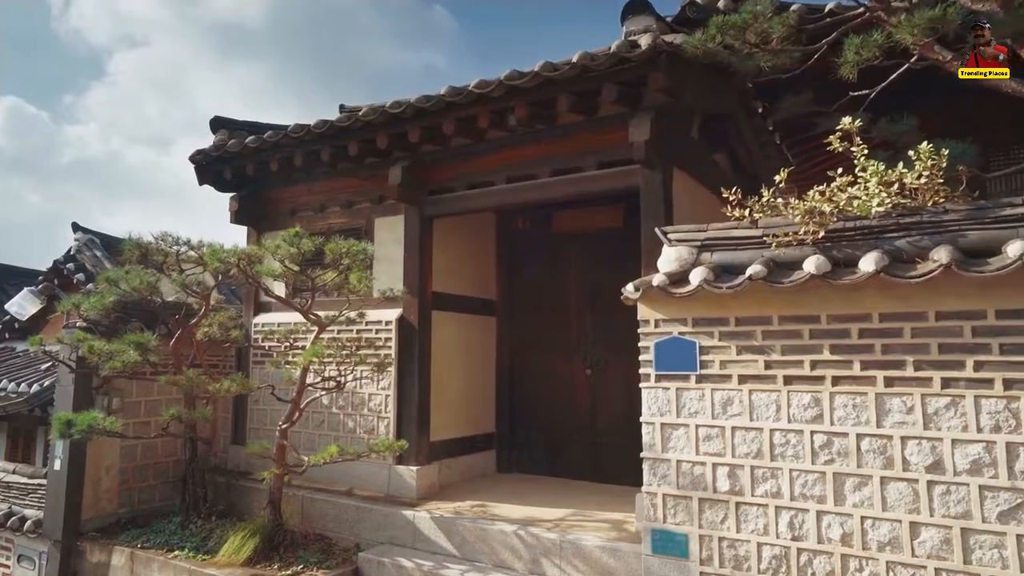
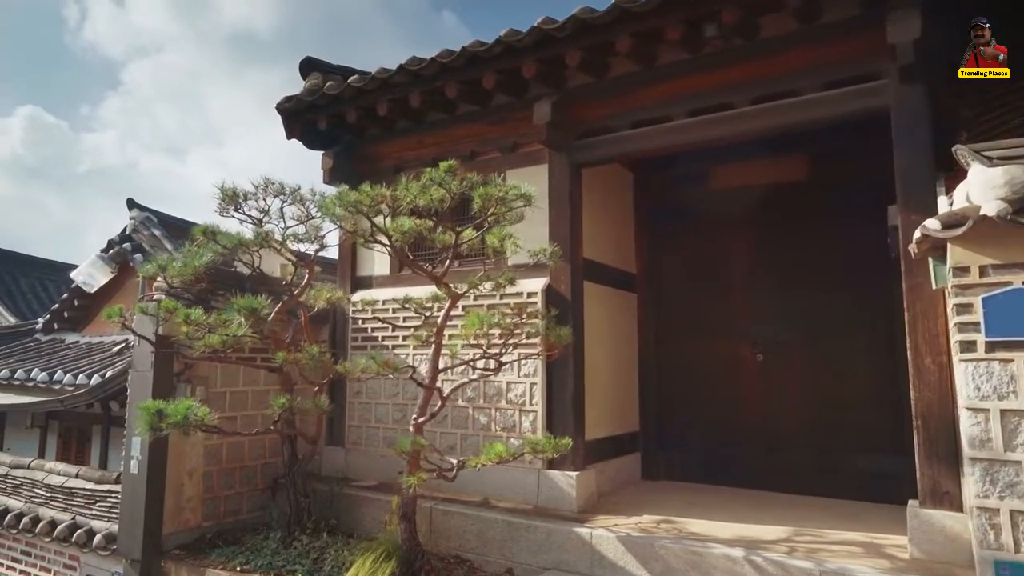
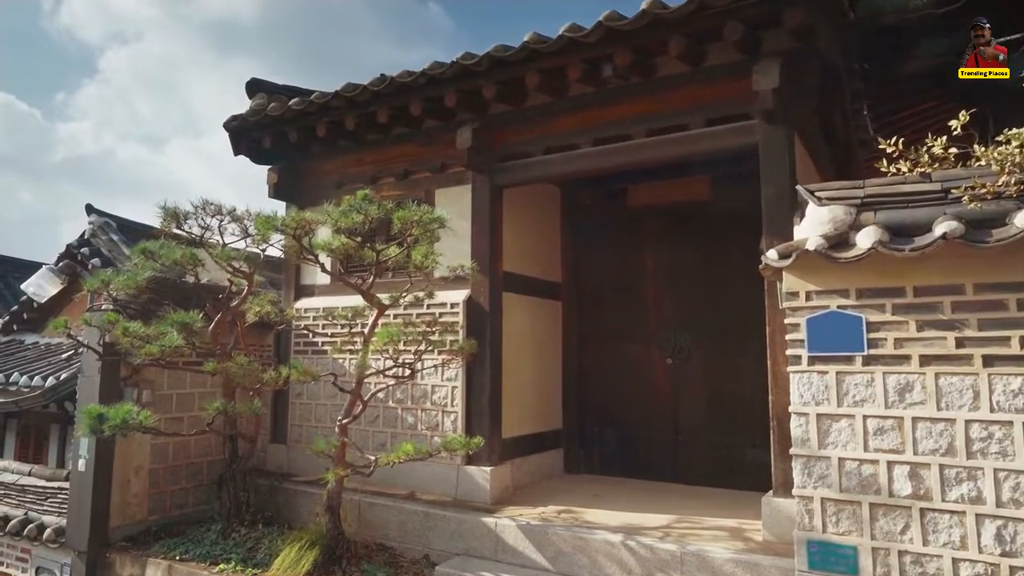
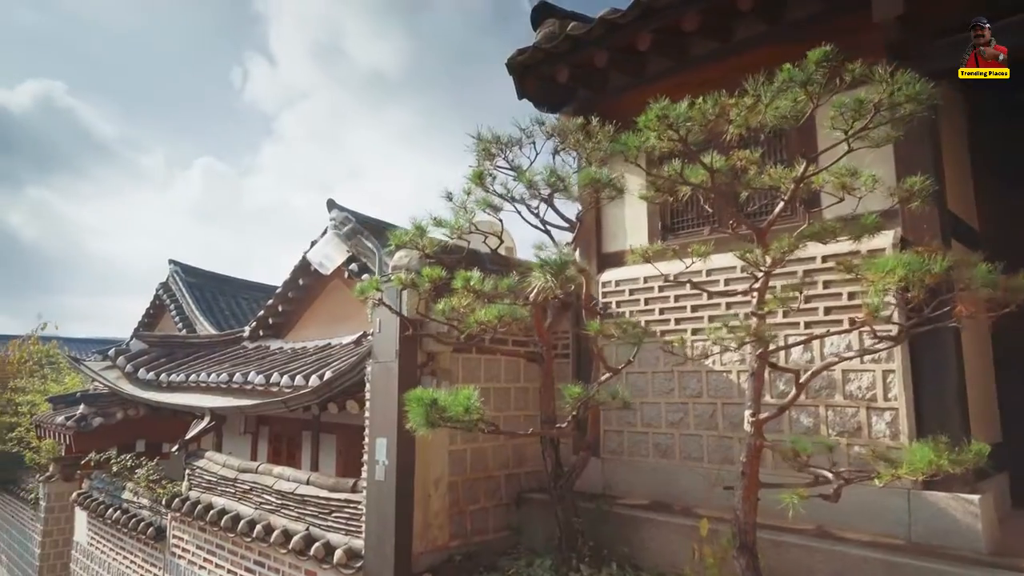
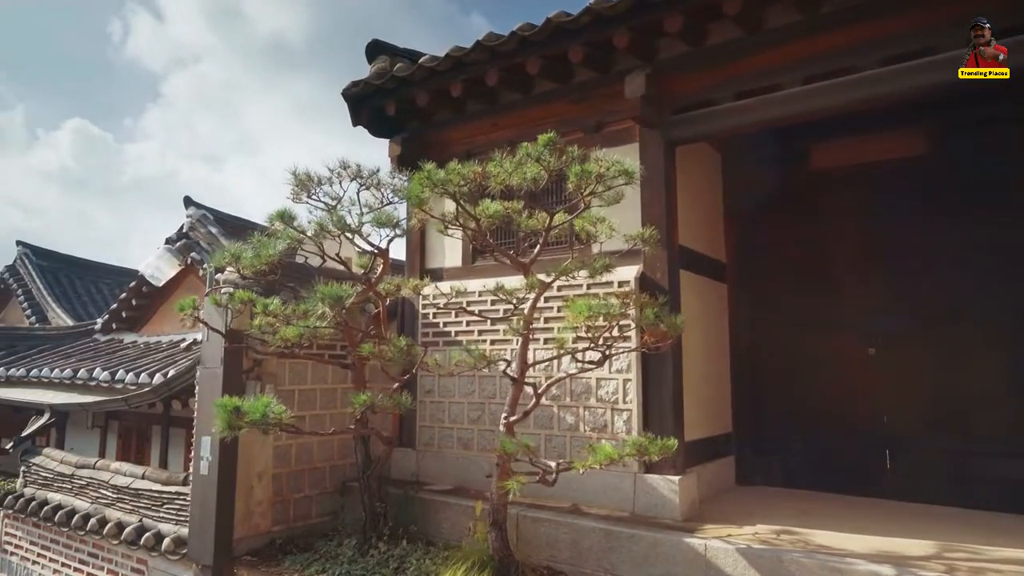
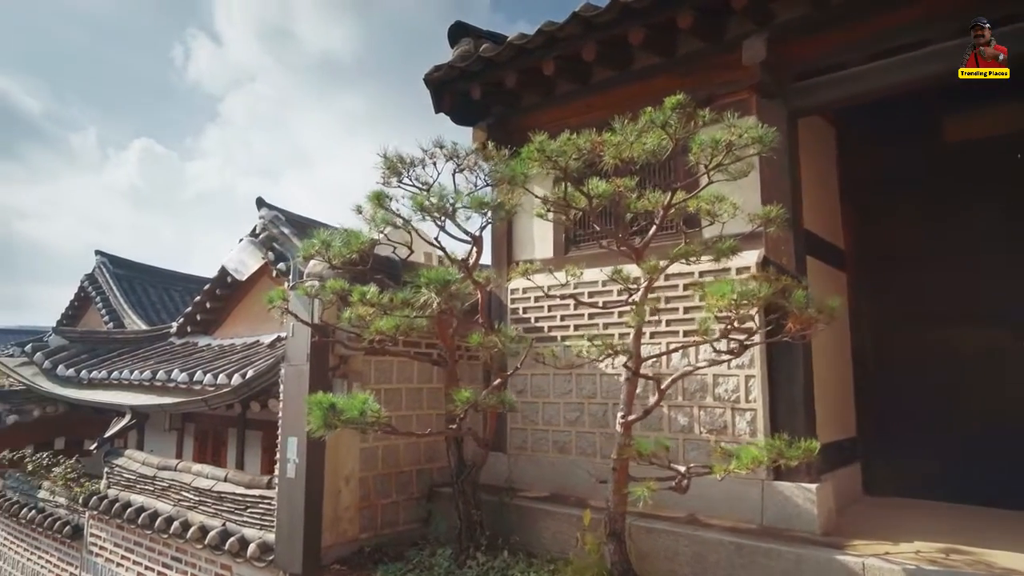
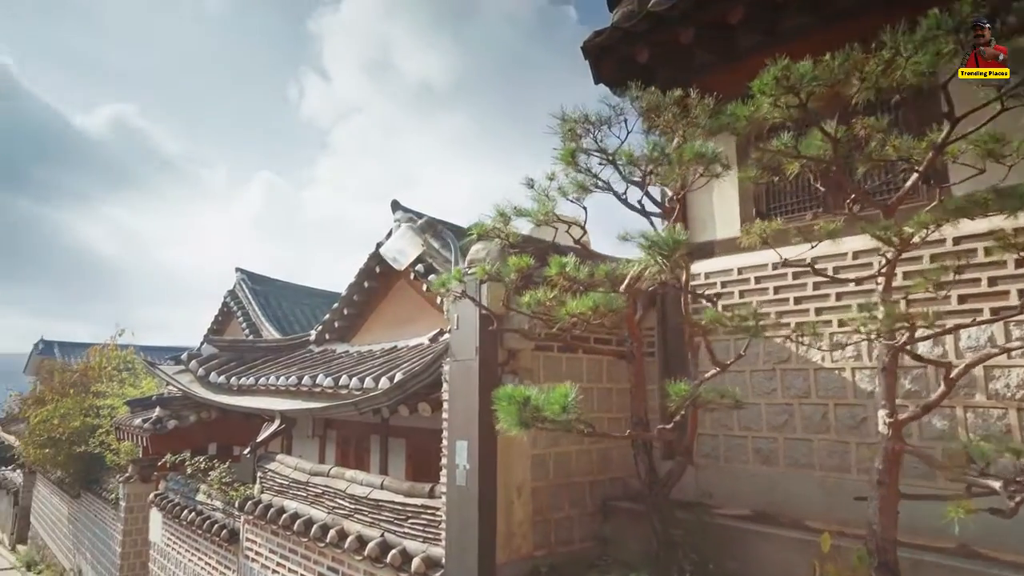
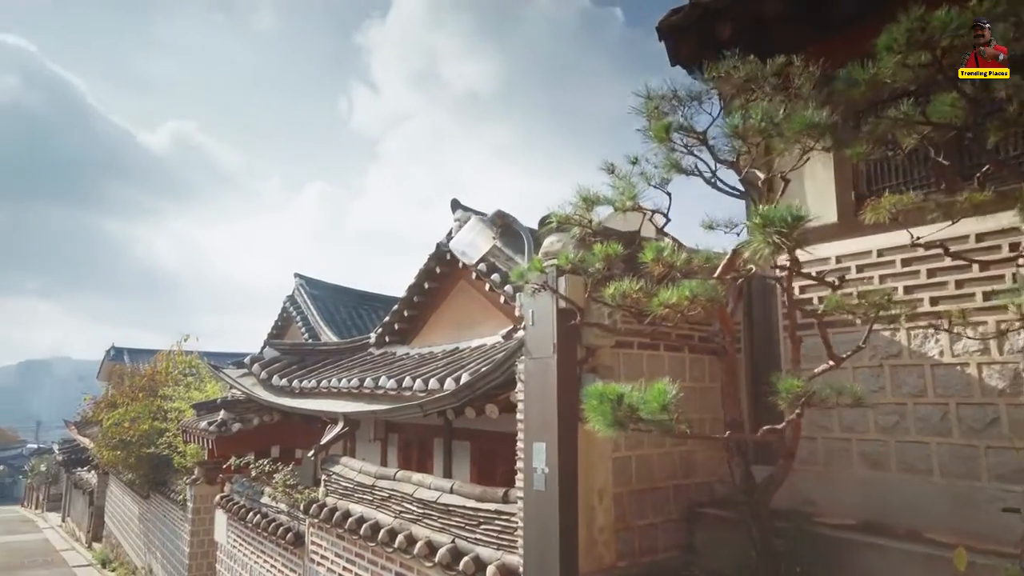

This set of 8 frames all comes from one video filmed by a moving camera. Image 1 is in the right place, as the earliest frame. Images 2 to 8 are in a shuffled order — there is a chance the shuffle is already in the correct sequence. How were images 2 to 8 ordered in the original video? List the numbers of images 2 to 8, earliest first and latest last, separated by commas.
3, 2, 5, 6, 4, 7, 8
